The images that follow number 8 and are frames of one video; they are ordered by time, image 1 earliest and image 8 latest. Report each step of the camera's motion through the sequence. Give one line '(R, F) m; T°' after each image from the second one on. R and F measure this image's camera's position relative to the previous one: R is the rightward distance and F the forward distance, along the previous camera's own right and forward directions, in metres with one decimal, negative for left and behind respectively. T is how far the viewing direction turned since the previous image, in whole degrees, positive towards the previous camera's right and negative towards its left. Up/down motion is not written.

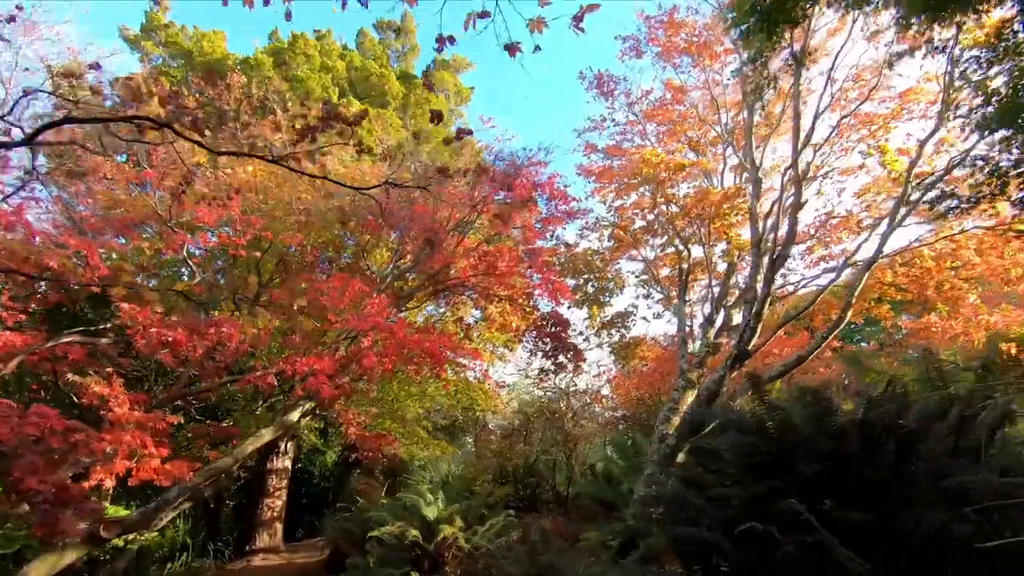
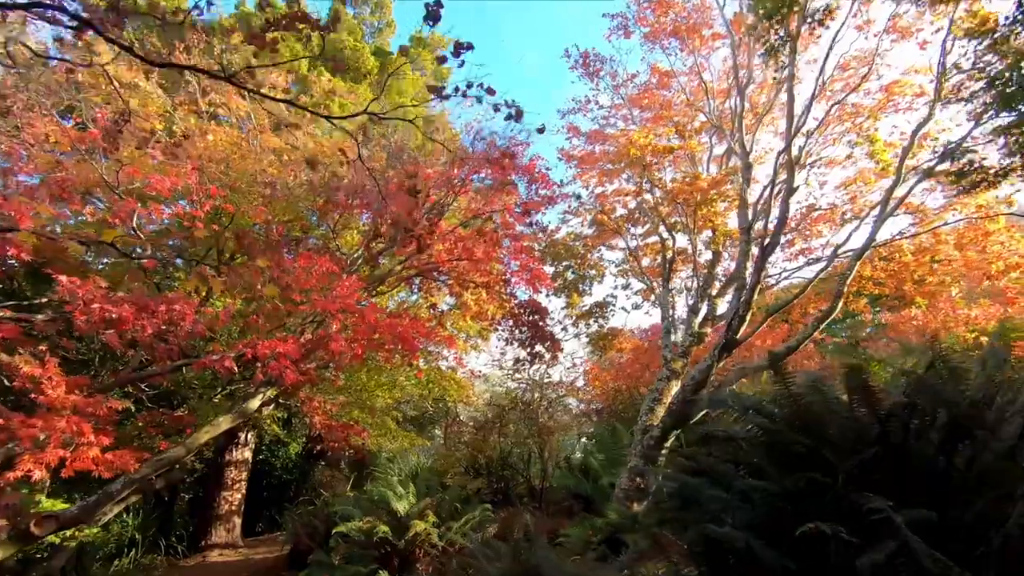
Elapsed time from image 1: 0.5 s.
(-0.1, +0.4) m; +3°
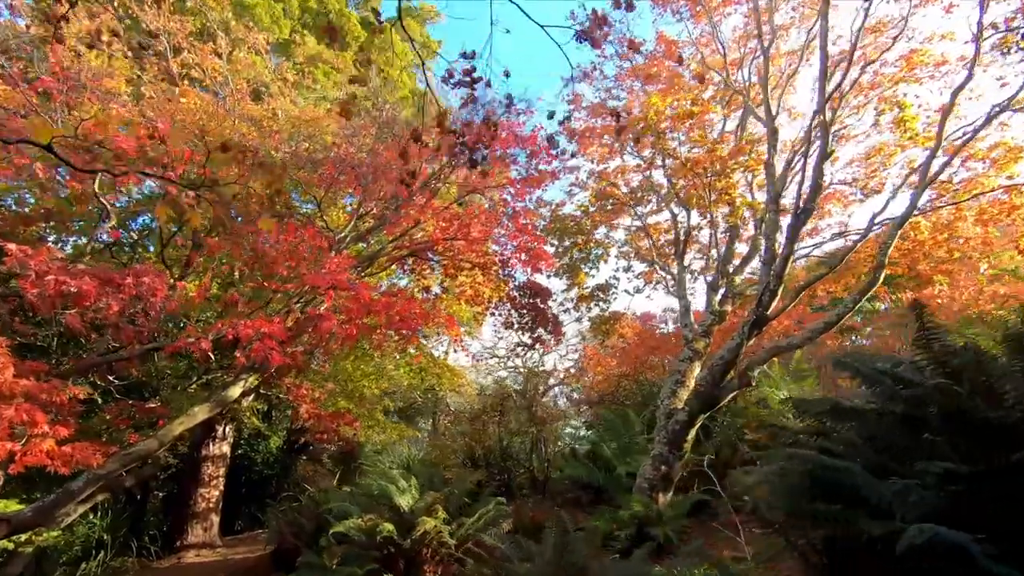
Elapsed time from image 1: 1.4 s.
(-0.4, +0.6) m; +2°
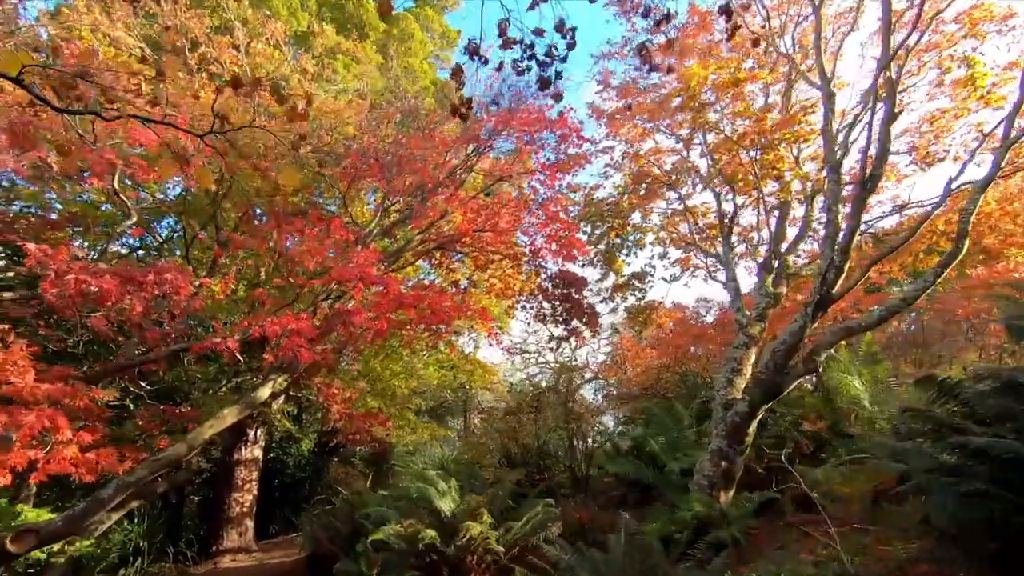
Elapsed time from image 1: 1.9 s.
(-0.2, +0.4) m; -2°
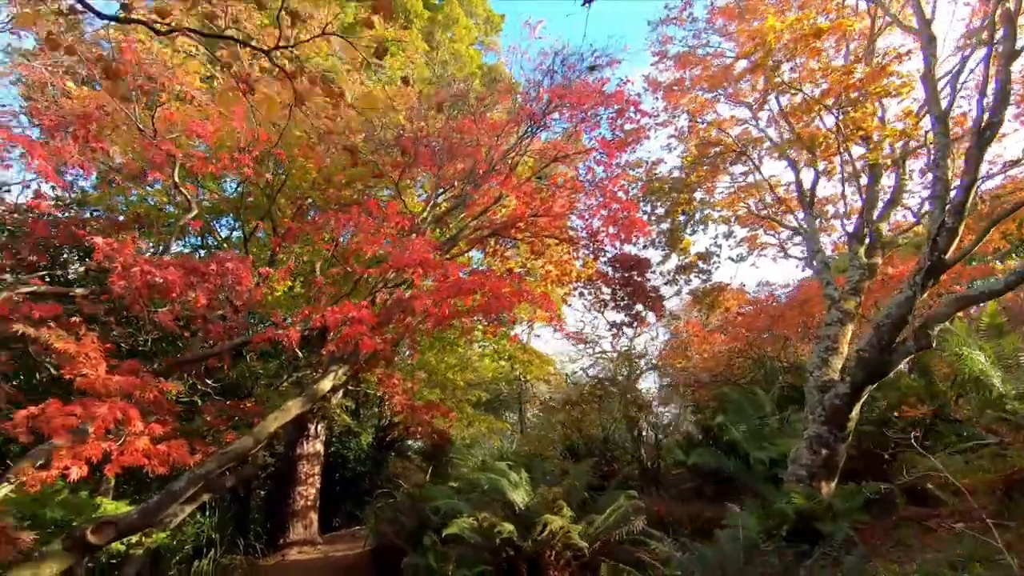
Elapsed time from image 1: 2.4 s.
(-0.2, +0.3) m; -5°
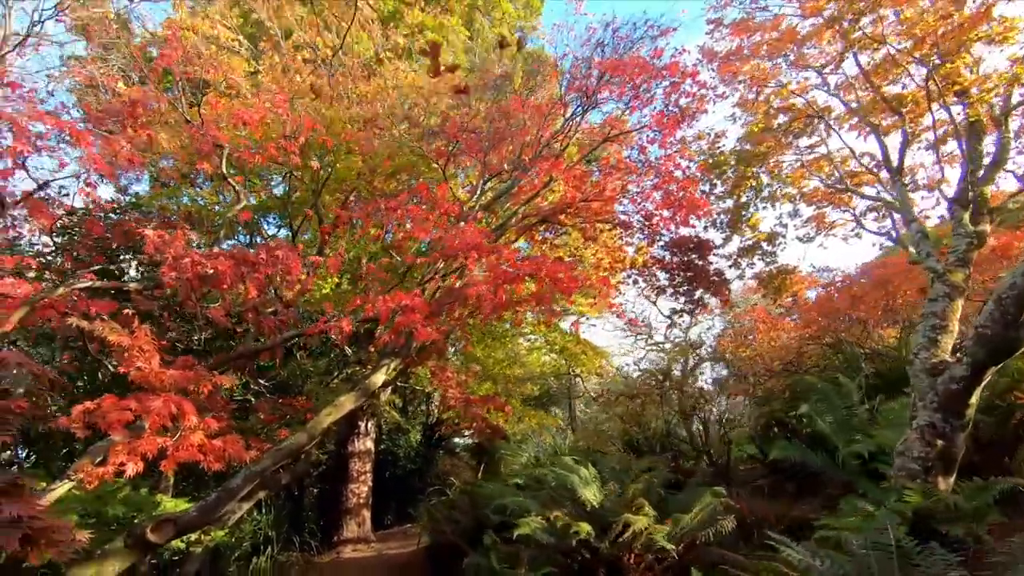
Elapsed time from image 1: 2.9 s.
(-0.2, +0.4) m; -4°
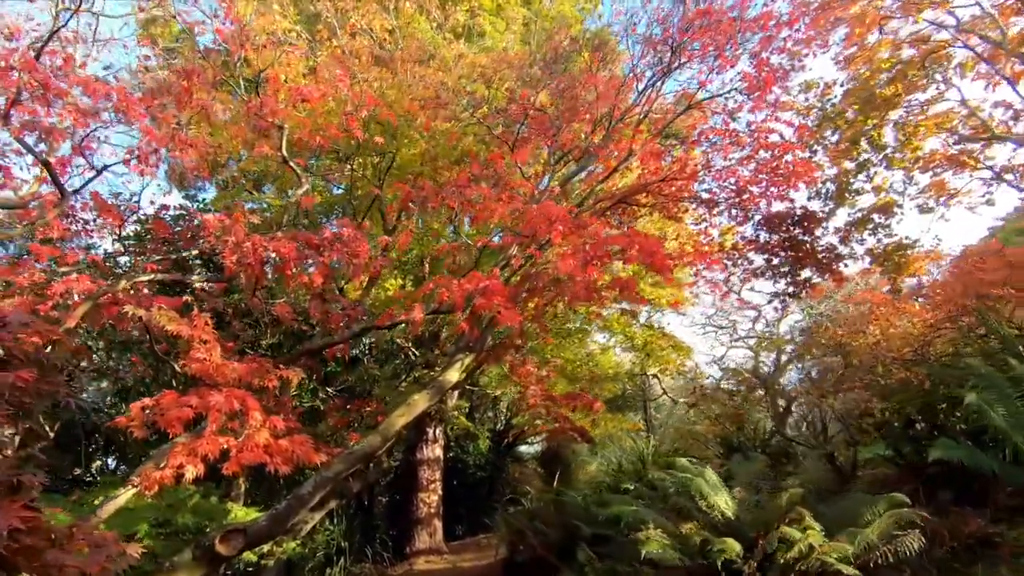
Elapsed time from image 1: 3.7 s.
(-0.3, +0.7) m; -6°
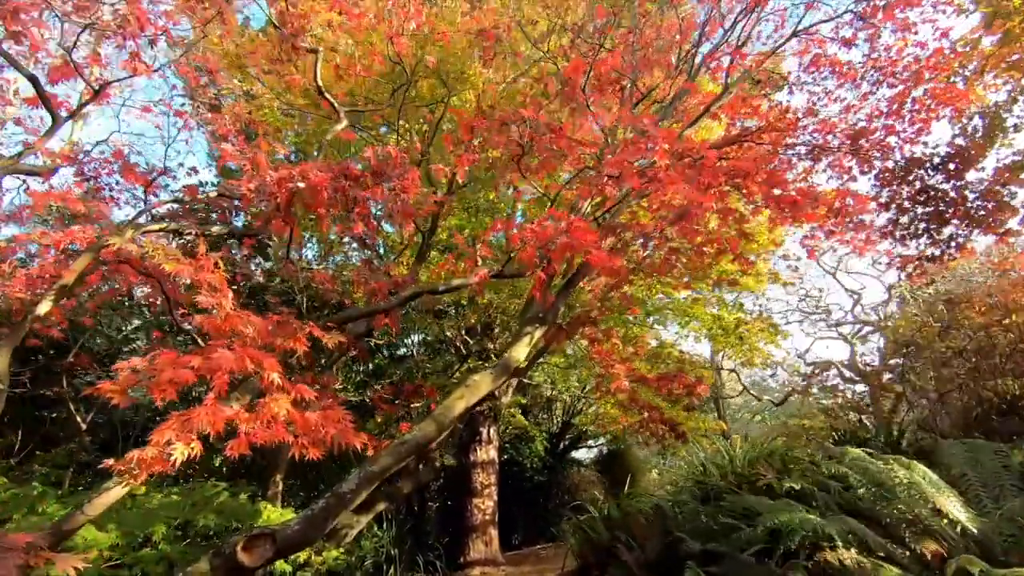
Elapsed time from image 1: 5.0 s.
(-0.3, +1.1) m; -5°
